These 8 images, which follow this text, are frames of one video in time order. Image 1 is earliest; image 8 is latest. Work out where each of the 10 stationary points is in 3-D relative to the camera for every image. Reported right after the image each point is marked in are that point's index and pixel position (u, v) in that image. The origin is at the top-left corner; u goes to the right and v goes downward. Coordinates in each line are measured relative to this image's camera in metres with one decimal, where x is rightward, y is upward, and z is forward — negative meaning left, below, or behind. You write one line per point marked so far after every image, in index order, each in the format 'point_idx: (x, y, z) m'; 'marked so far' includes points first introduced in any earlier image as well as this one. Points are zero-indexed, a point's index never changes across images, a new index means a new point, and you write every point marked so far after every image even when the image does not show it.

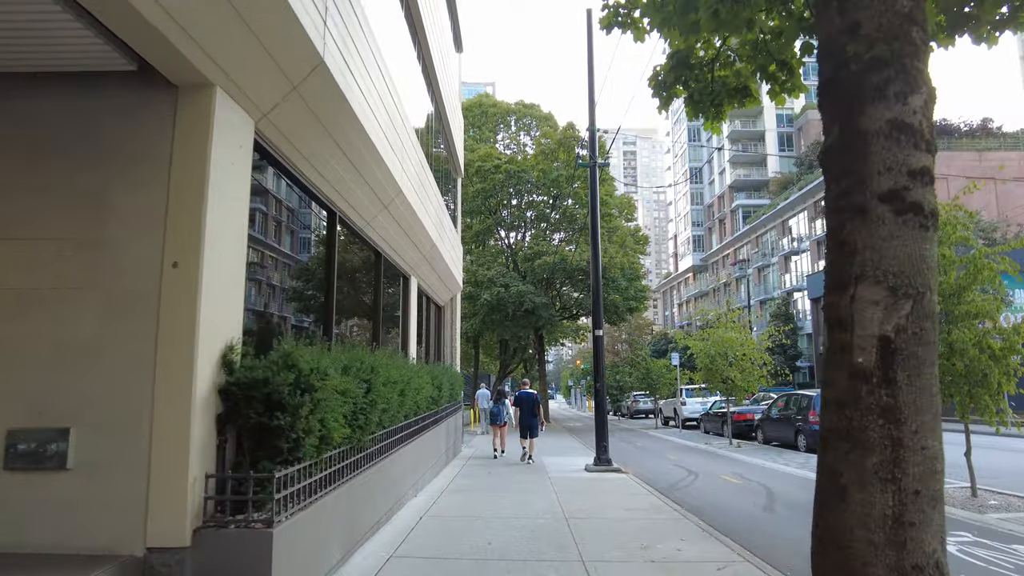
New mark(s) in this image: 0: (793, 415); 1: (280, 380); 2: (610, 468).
0: (+7.6, -3.4, +17.6) m
1: (-1.6, -0.6, +4.4) m
2: (+1.9, -3.6, +12.9) m
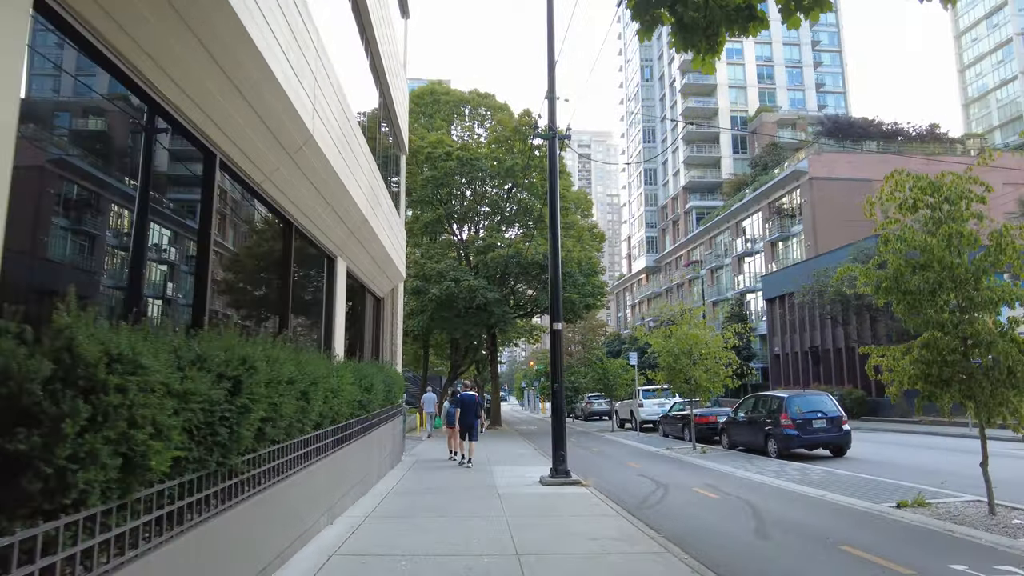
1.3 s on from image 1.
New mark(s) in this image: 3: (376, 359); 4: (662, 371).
0: (+6.3, -3.2, +16.3) m
1: (-1.9, -0.3, +2.5) m
2: (+1.0, -3.3, +11.3) m
3: (-3.3, -1.7, +15.5) m
4: (+4.2, -2.3, +18.3) m
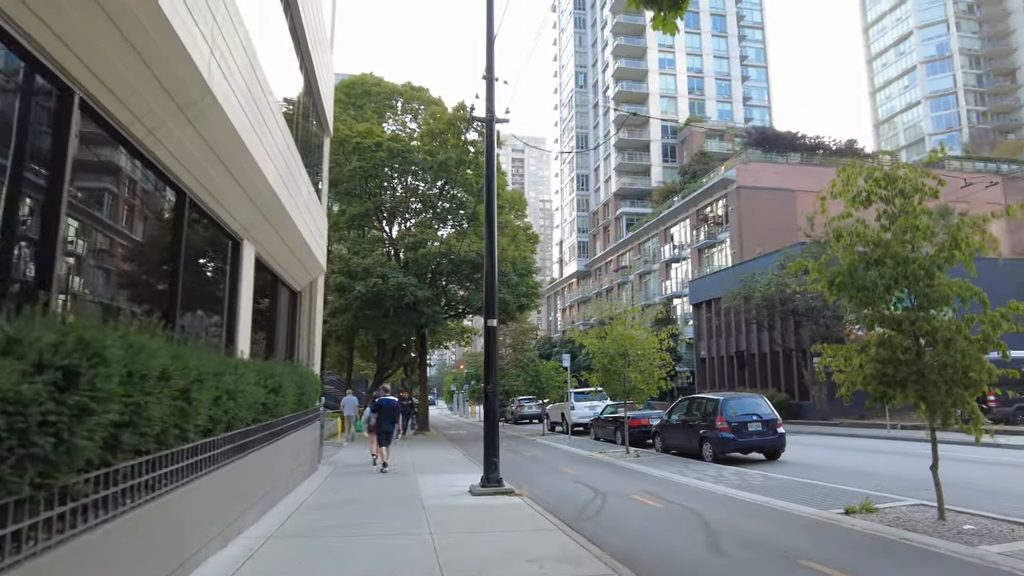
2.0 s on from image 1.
0: (+4.5, -3.2, +16.0) m
1: (-2.0, -0.1, +1.4) m
2: (-0.2, -3.2, +10.4) m
3: (-4.9, -1.5, +14.1) m
4: (+2.3, -2.3, +17.8) m
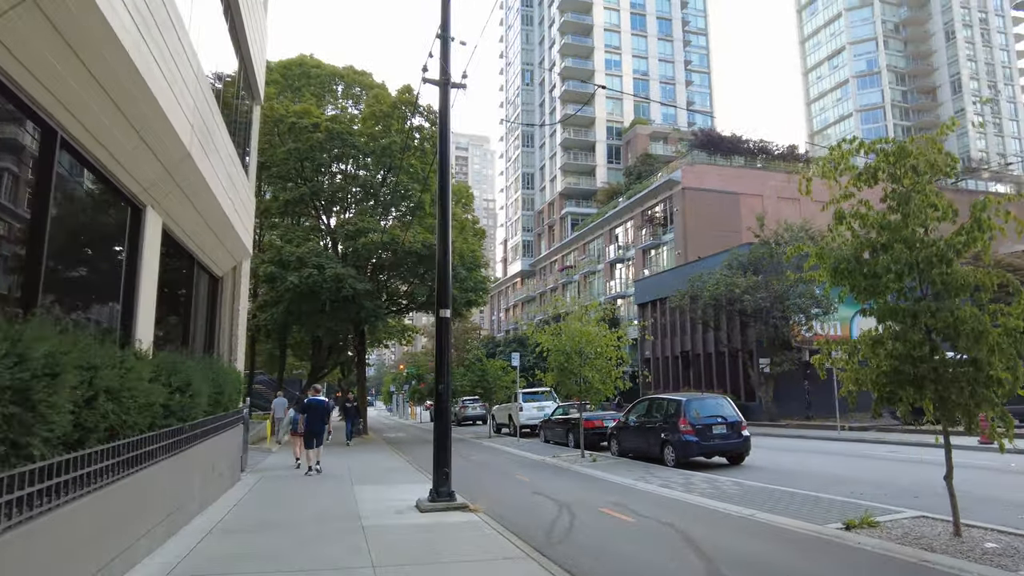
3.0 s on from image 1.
0: (+3.4, -3.1, +15.1) m
1: (-1.8, +0.1, 0.0) m
2: (-0.8, -3.0, +9.1) m
3: (-5.8, -1.2, +12.4) m
4: (+1.0, -2.2, +16.7) m
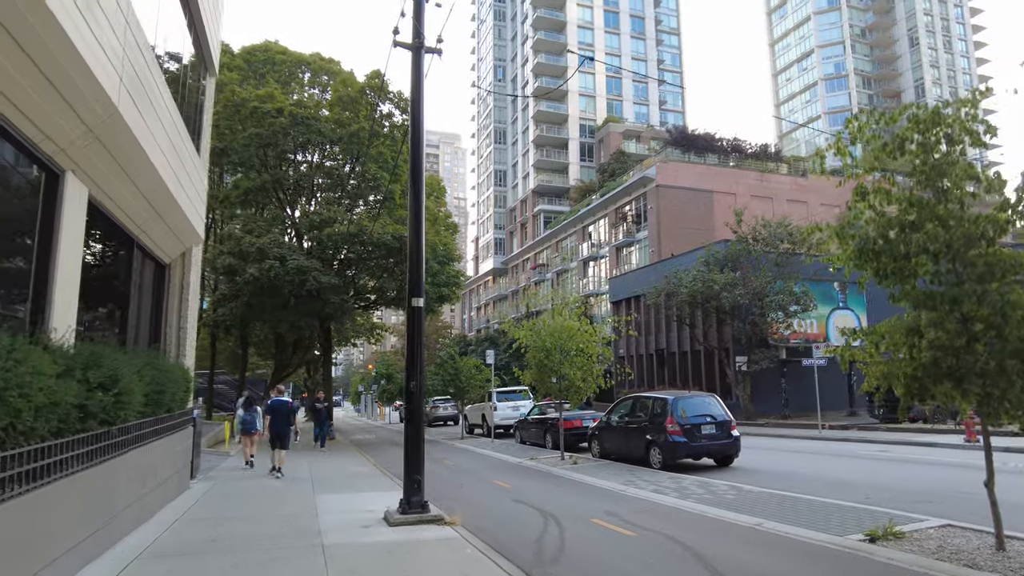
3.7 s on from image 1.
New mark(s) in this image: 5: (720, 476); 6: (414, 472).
0: (+2.8, -2.9, +14.3) m
1: (-1.6, +0.3, -1.1) m
2: (-1.1, -2.8, +8.1) m
3: (-6.2, -1.0, +11.1) m
4: (+0.4, -2.0, +15.7) m
5: (+4.1, -3.7, +12.8) m
6: (-1.2, -2.3, +8.2) m
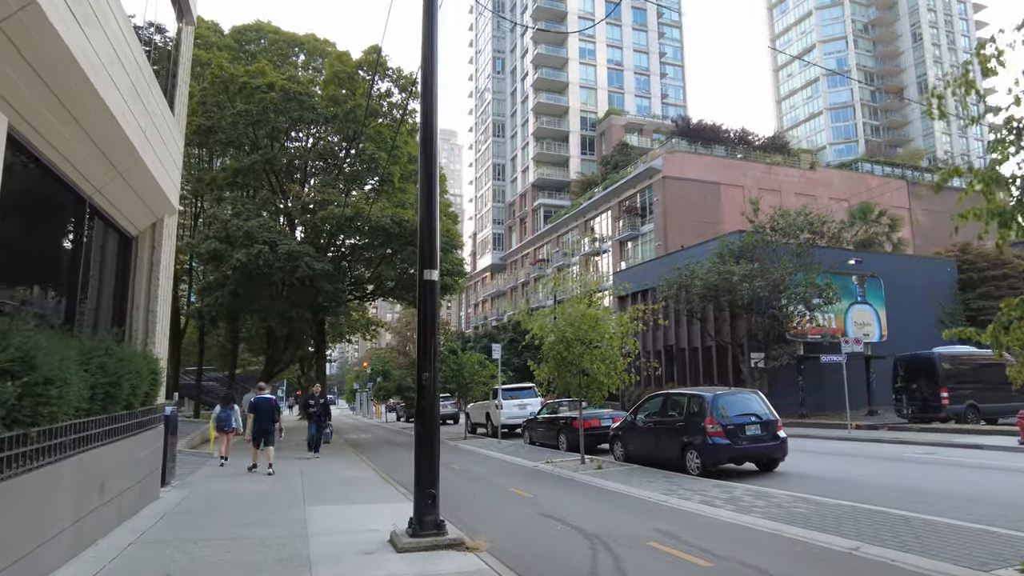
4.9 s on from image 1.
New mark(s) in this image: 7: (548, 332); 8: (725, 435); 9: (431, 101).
0: (+3.2, -2.6, +12.7) m
1: (-1.2, +0.6, -2.7) m
2: (-0.7, -2.5, +6.5) m
3: (-5.8, -0.6, +9.5) m
4: (+0.7, -1.6, +14.1) m
5: (+4.4, -3.4, +11.2) m
6: (-0.9, -2.0, +6.6) m
7: (+0.8, -0.9, +14.0) m
8: (+3.8, -2.6, +11.7) m
9: (-1.0, +2.2, +7.9) m
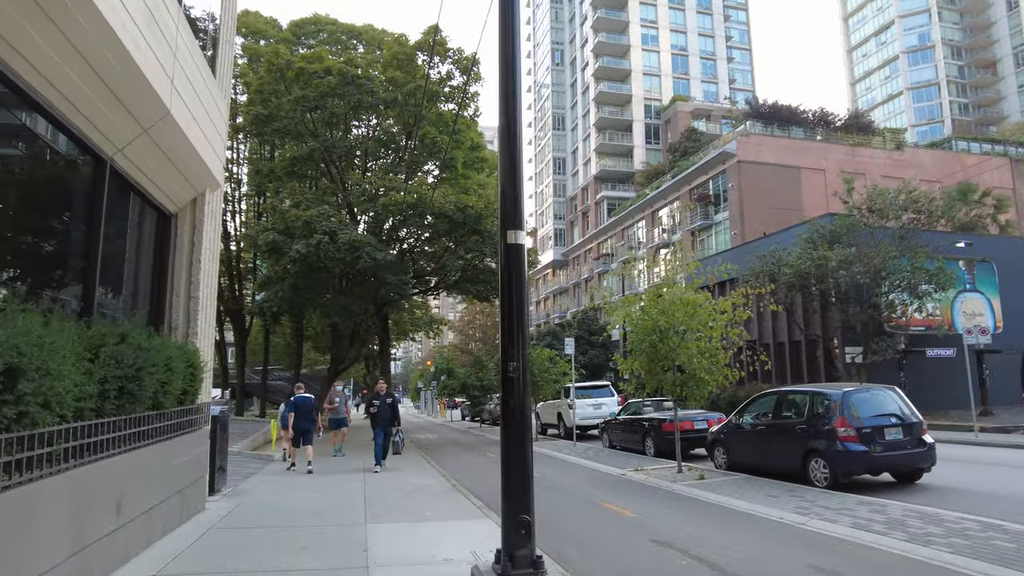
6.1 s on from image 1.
0: (+4.6, -2.2, +10.8) m
1: (-1.1, +0.9, -4.1) m
2: (+0.2, -2.2, +4.9) m
3: (-4.7, -0.4, +8.4) m
4: (+2.3, -1.3, +12.4) m
5: (+5.7, -3.0, +9.2) m
6: (+0.1, -1.7, +5.1) m
7: (+2.3, -0.6, +12.3) m
8: (+5.2, -2.3, +9.7) m
9: (0.0, +2.5, +6.4) m
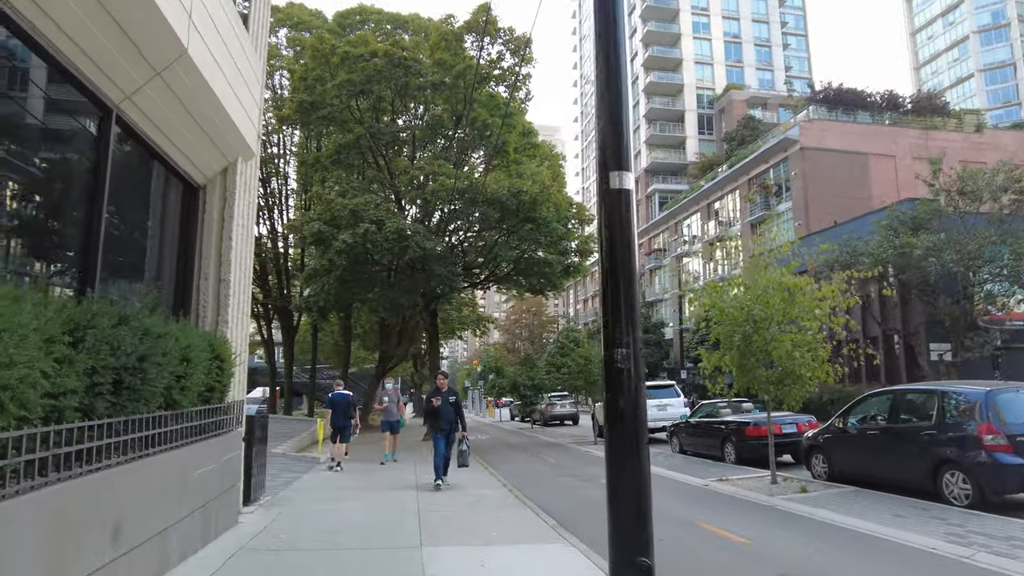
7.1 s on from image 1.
0: (+5.7, -2.0, +9.1) m
1: (-1.2, +1.1, -5.4) m
2: (+0.8, -2.0, +3.6) m
3: (-3.8, -0.2, +7.4) m
4: (+3.5, -1.1, +10.9) m
5: (+6.7, -2.7, +7.5) m
6: (+0.7, -1.5, +3.8) m
7: (+3.5, -0.3, +10.8) m
8: (+6.1, -2.0, +8.0) m
9: (+0.7, +2.8, +5.0) m
